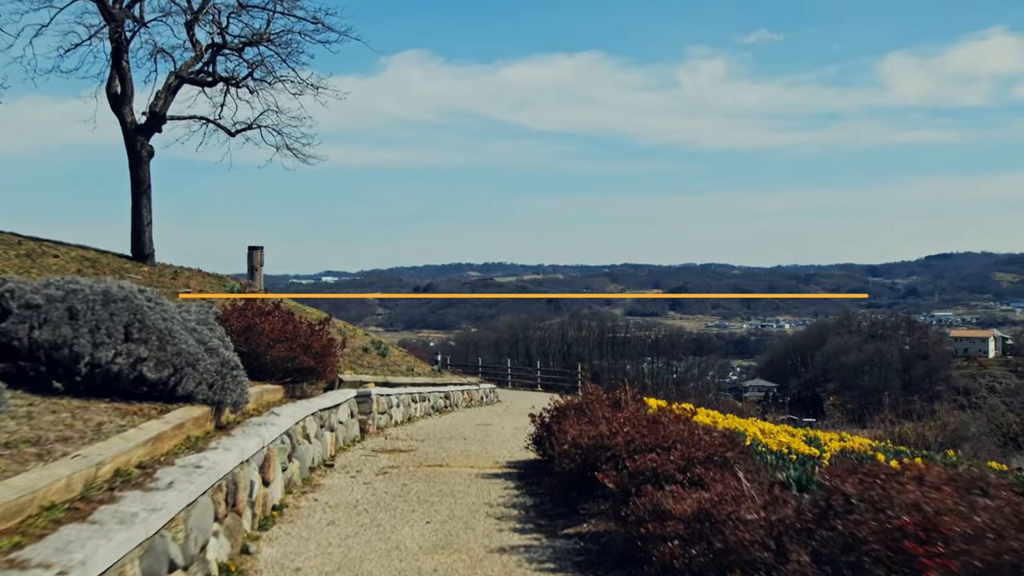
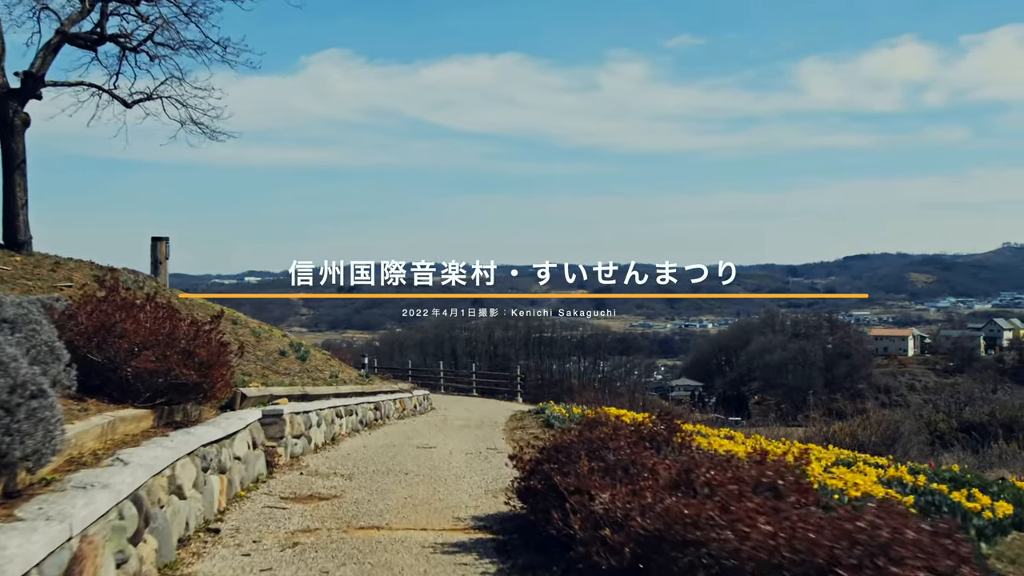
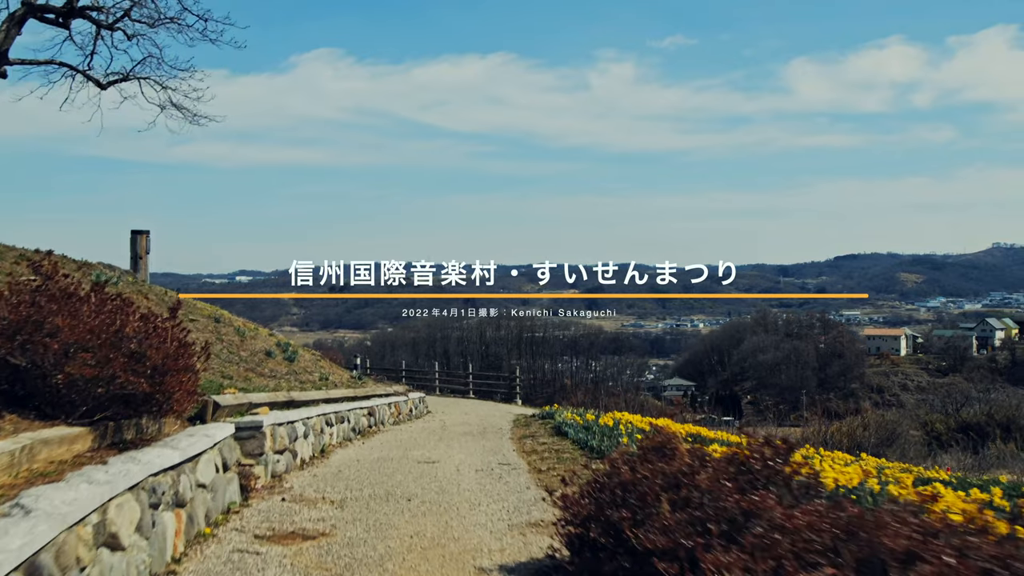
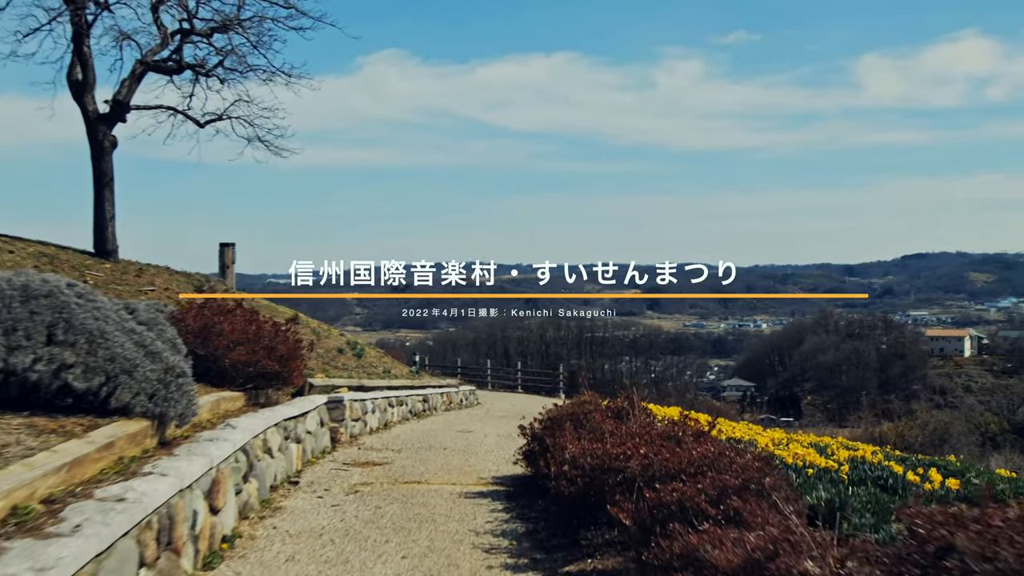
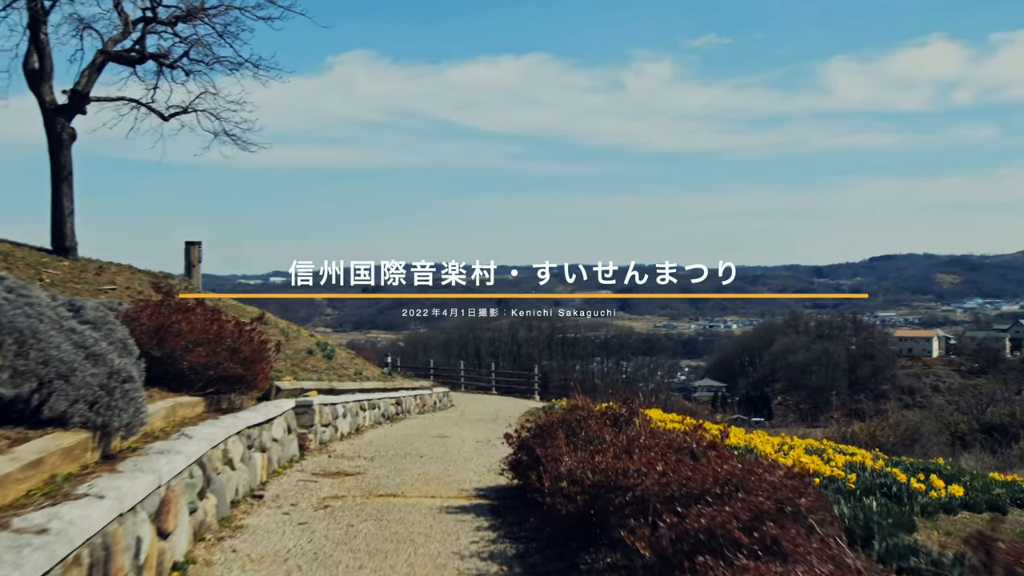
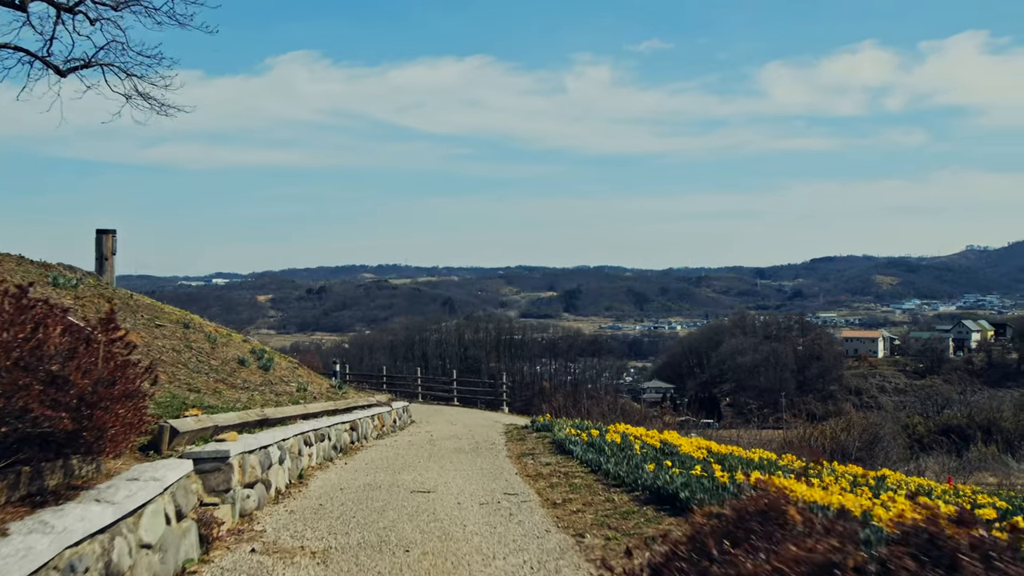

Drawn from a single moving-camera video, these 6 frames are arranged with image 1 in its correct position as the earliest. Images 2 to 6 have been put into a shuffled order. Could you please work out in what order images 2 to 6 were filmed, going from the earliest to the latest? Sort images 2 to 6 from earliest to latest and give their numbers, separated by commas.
4, 5, 2, 3, 6
